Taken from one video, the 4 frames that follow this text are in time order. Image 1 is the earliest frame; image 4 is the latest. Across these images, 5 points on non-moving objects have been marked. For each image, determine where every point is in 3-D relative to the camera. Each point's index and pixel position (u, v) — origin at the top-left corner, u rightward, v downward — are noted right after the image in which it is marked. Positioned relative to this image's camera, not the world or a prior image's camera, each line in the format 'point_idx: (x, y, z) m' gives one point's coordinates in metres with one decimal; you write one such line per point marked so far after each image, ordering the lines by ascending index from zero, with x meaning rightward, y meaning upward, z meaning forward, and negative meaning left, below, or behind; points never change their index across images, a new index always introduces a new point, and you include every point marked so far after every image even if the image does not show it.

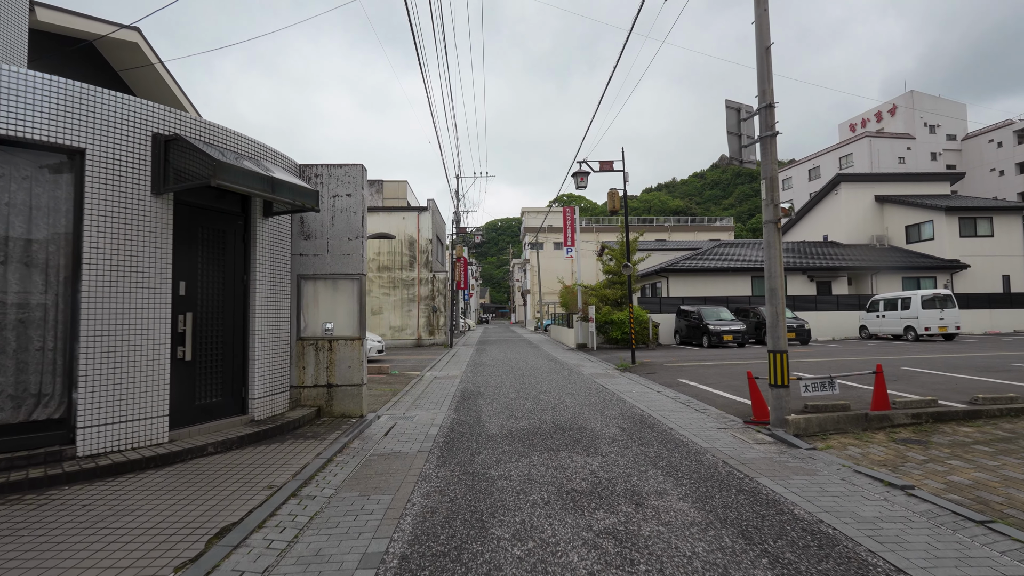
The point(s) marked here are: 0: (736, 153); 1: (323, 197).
0: (+3.1, +1.9, +7.0) m
1: (-2.7, +1.3, +7.2) m
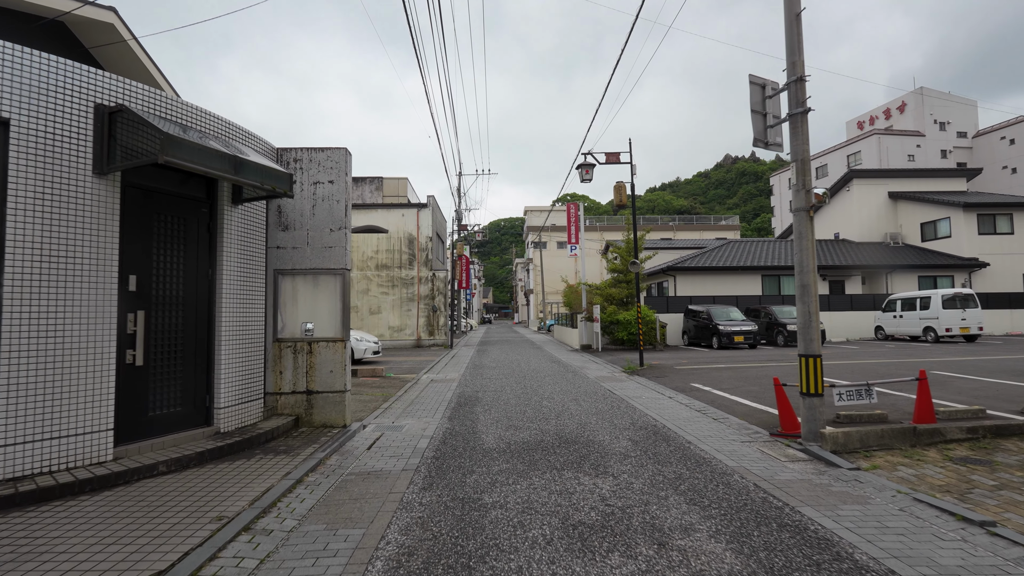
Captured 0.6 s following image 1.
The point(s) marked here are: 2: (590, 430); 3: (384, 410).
0: (+3.1, +1.9, +6.3) m
1: (-2.7, +1.3, +6.5) m
2: (+1.0, -1.8, +6.3) m
3: (-2.0, -1.9, +7.9) m
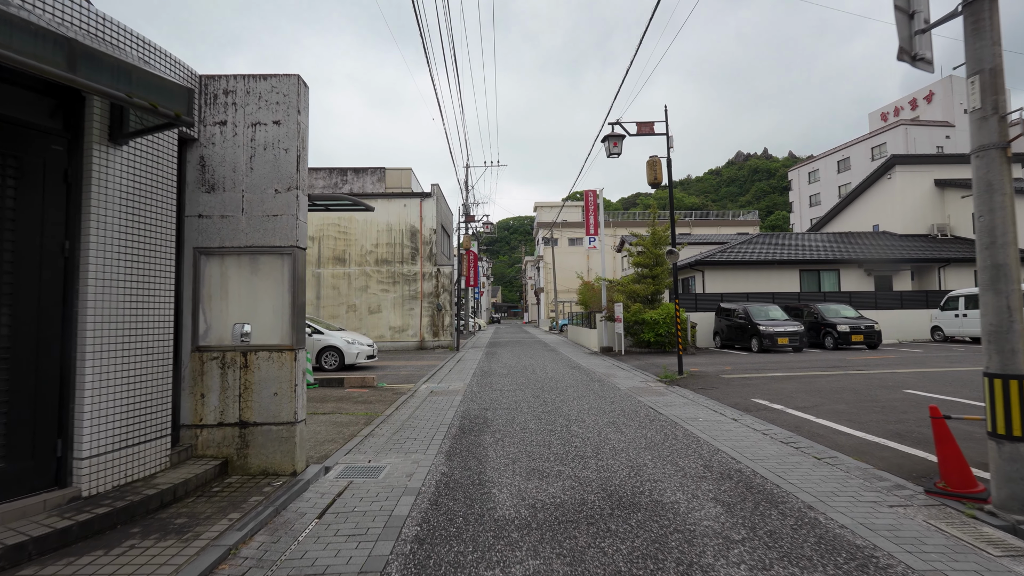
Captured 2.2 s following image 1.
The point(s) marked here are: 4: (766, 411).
0: (+3.3, +2.0, +4.3) m
1: (-2.5, +1.5, +4.6) m
2: (+1.2, -1.6, +4.3) m
3: (-1.8, -1.8, +6.0) m
4: (+3.7, -1.8, +7.3) m
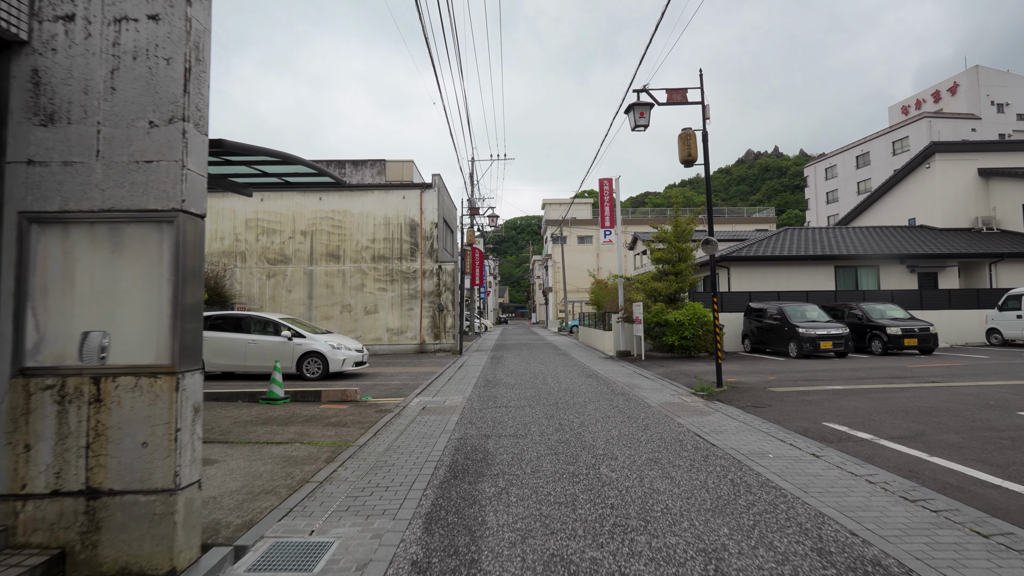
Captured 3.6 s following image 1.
0: (+3.4, +2.1, +2.6) m
1: (-2.4, +1.5, +2.9) m
2: (+1.2, -1.6, +2.6) m
3: (-1.7, -1.7, +4.3) m
4: (+3.8, -1.7, +5.6) m
